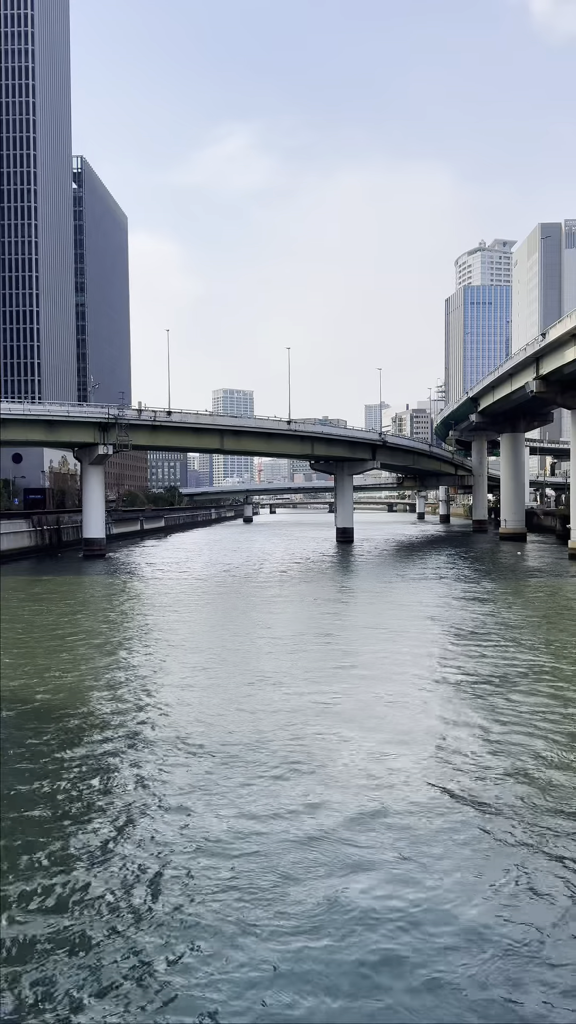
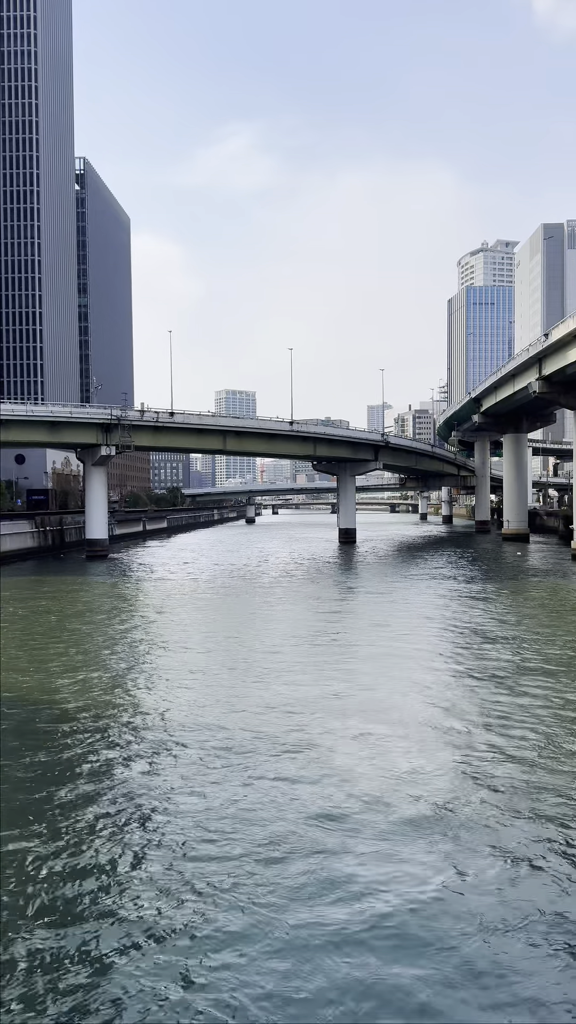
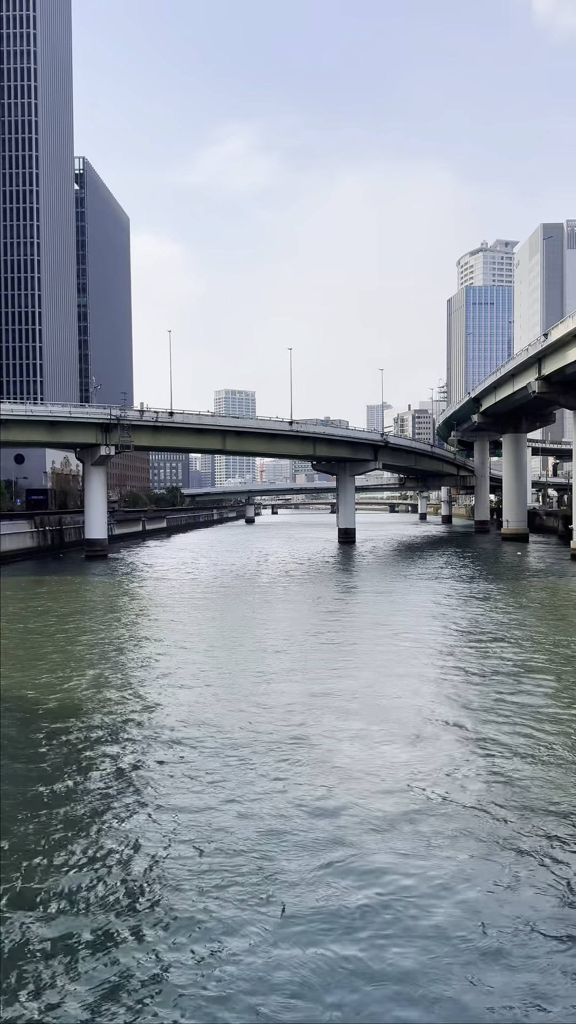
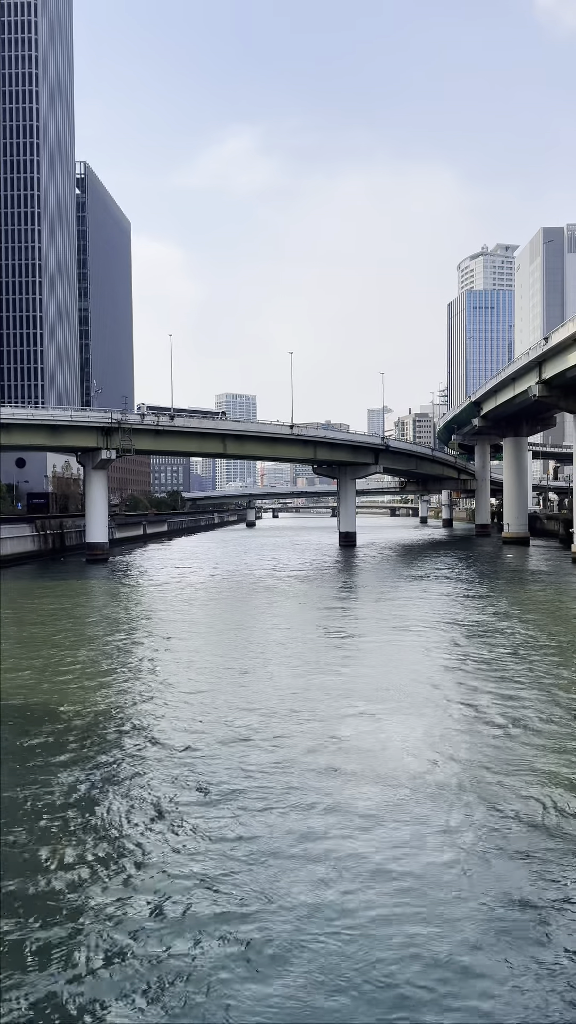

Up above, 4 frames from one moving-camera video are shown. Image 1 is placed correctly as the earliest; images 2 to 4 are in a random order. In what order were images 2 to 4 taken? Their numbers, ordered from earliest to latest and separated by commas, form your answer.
3, 2, 4
